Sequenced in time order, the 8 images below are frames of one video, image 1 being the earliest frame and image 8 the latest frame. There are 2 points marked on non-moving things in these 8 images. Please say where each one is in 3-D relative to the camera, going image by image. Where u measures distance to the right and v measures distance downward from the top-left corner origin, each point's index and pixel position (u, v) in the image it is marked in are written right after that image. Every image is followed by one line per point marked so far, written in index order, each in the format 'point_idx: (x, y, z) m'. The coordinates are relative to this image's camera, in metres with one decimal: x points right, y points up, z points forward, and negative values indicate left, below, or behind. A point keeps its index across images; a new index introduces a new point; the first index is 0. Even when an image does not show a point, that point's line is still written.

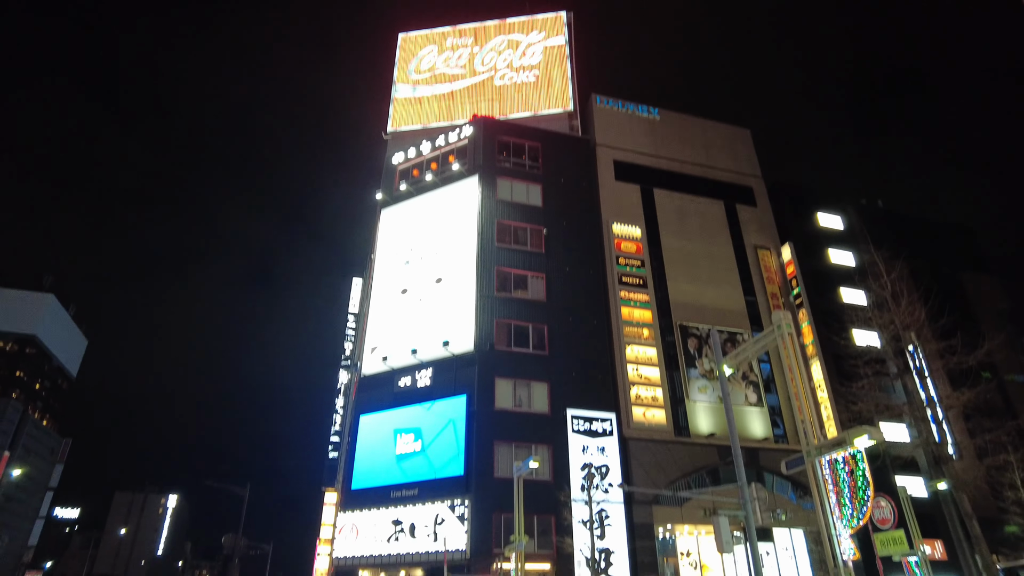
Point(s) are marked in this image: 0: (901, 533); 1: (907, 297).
0: (+7.9, -5.0, +12.8) m
1: (+11.0, -0.3, +17.7) m
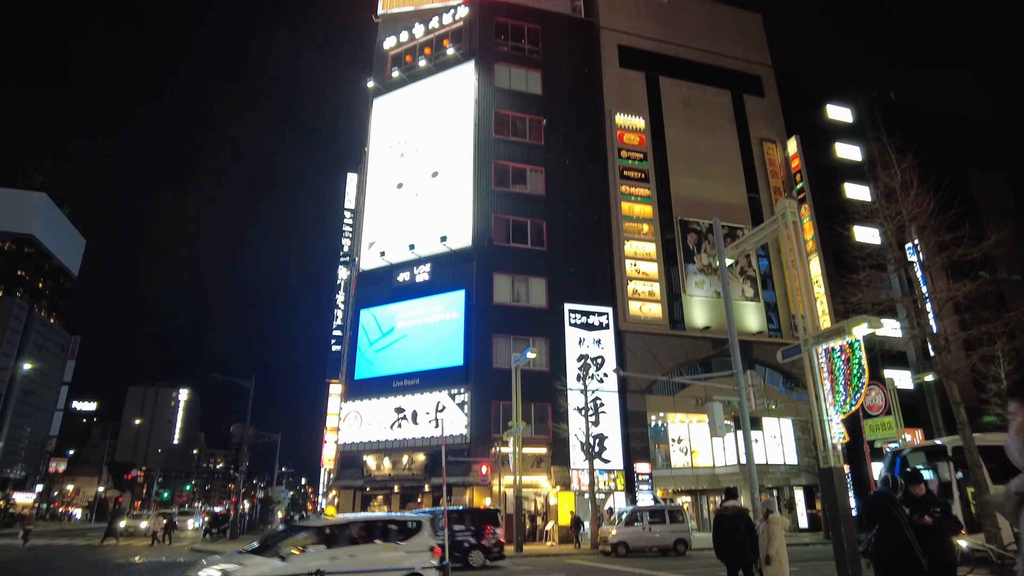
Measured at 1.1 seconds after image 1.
0: (+7.9, -2.8, +13.1) m
1: (+10.9, +2.7, +17.2) m
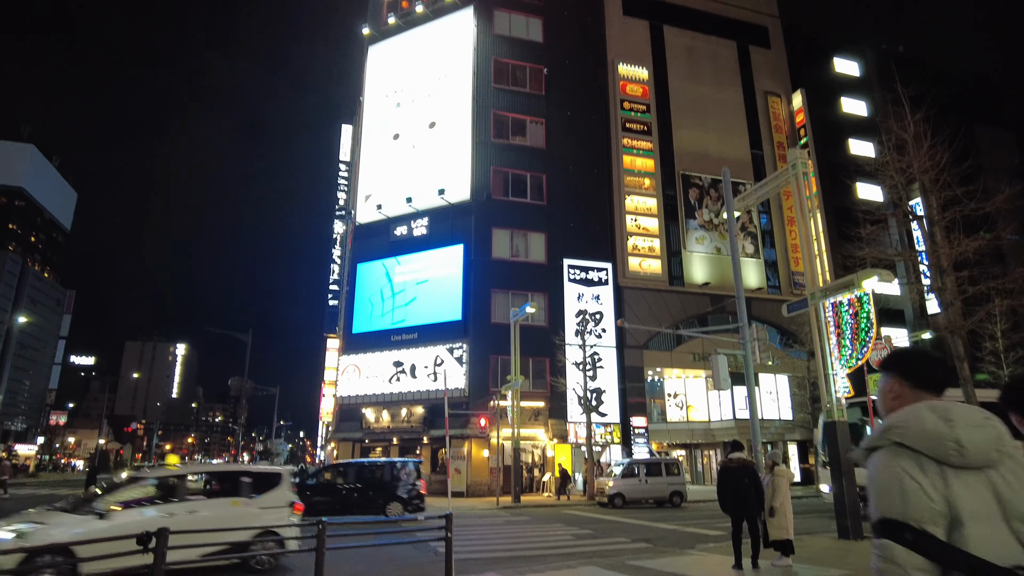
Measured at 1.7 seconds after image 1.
0: (+7.9, -1.8, +13.0) m
1: (+11.0, +3.9, +16.7) m
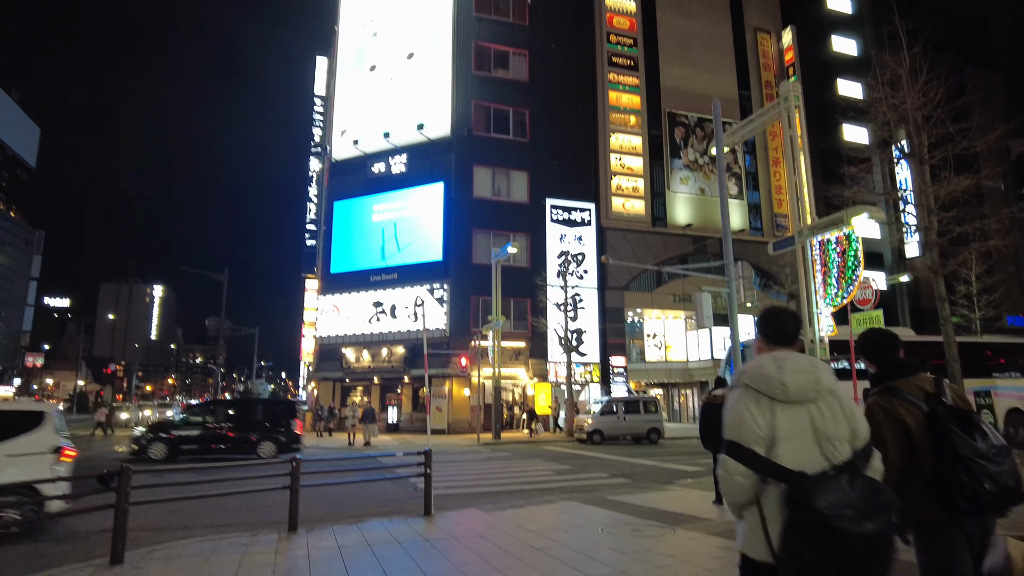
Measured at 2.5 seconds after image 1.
0: (+7.5, -0.5, +13.0) m
1: (+10.5, +5.5, +16.2) m
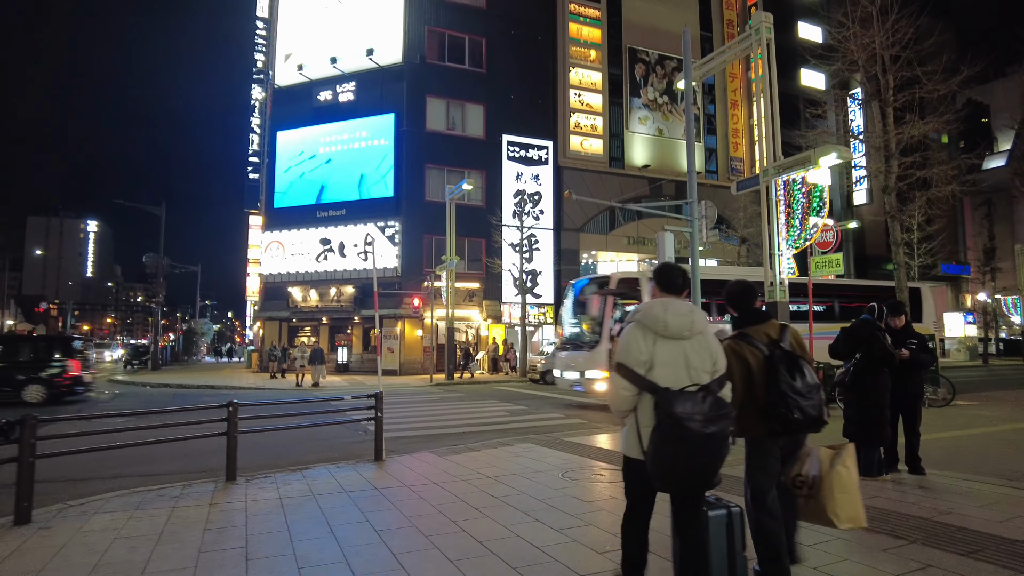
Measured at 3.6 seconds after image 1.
0: (+6.6, +0.6, +12.9) m
1: (+9.5, +6.9, +15.8) m
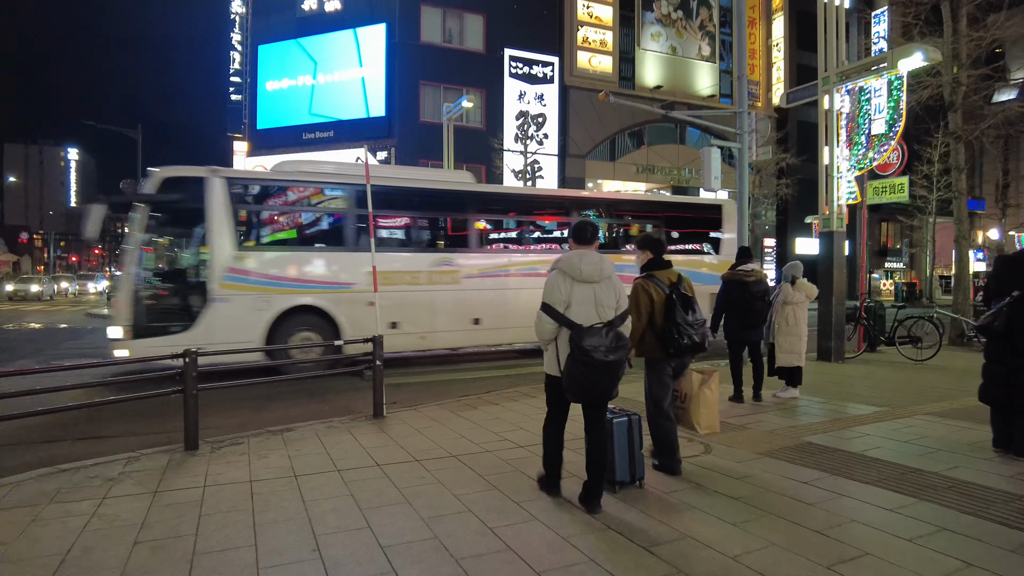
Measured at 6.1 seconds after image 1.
0: (+6.9, +1.9, +11.2) m
1: (+9.8, +8.4, +13.5) m
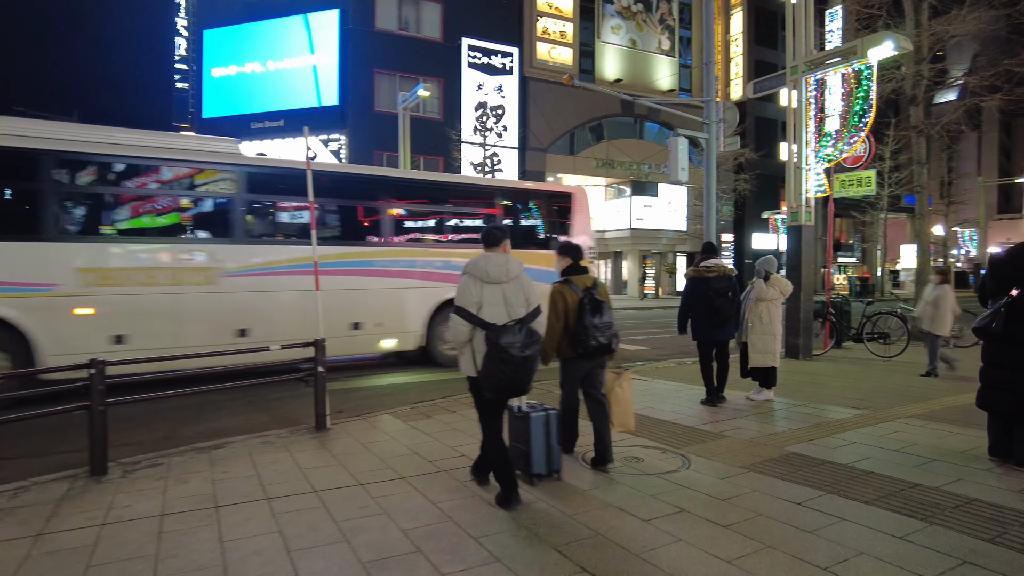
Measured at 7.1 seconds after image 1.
0: (+6.2, +2.0, +11.0) m
1: (+8.9, +8.5, +13.4) m
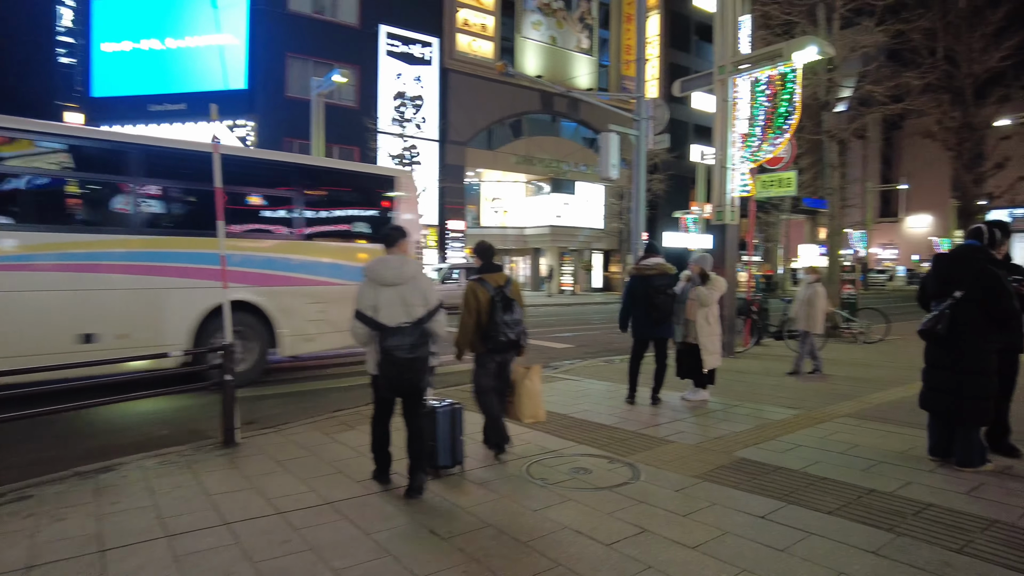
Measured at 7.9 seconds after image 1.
0: (+4.9, +2.0, +11.3) m
1: (+7.3, +8.5, +14.0) m
